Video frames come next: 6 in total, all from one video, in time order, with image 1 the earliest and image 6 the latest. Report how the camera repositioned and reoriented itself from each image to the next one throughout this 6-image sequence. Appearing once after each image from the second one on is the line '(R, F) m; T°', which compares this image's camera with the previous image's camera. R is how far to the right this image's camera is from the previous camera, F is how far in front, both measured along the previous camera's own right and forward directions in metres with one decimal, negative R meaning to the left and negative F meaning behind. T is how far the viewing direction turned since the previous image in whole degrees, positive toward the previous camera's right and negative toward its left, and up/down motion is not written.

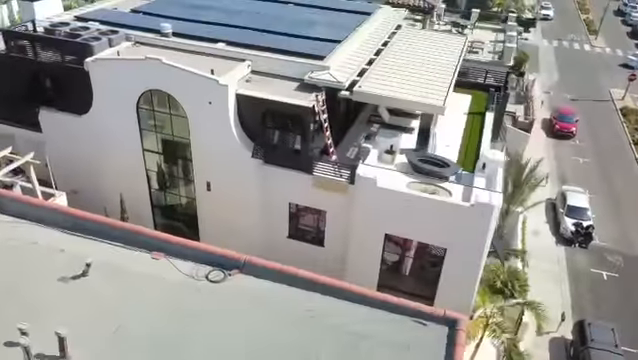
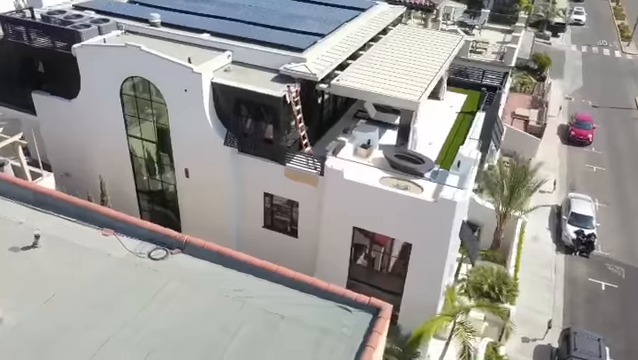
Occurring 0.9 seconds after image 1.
(+2.4, -0.1) m; -4°
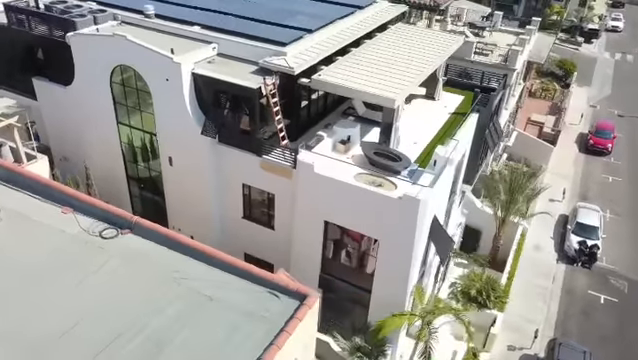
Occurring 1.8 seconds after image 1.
(+2.4, -0.1) m; -4°
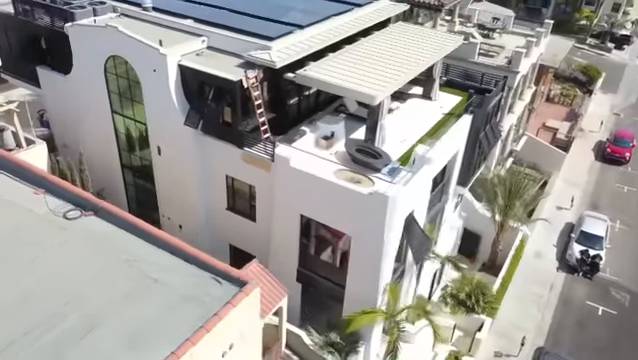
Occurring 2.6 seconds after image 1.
(+2.1, -0.1) m; -3°
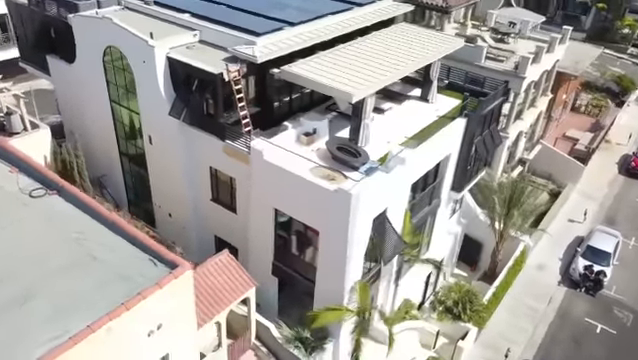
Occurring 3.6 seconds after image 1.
(+2.6, 0.0) m; -5°
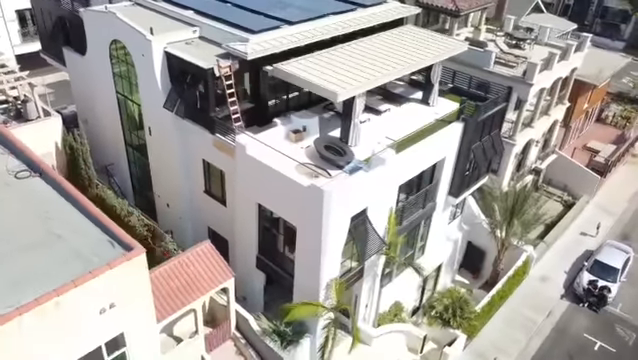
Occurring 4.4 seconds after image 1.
(+2.2, -0.2) m; -4°
